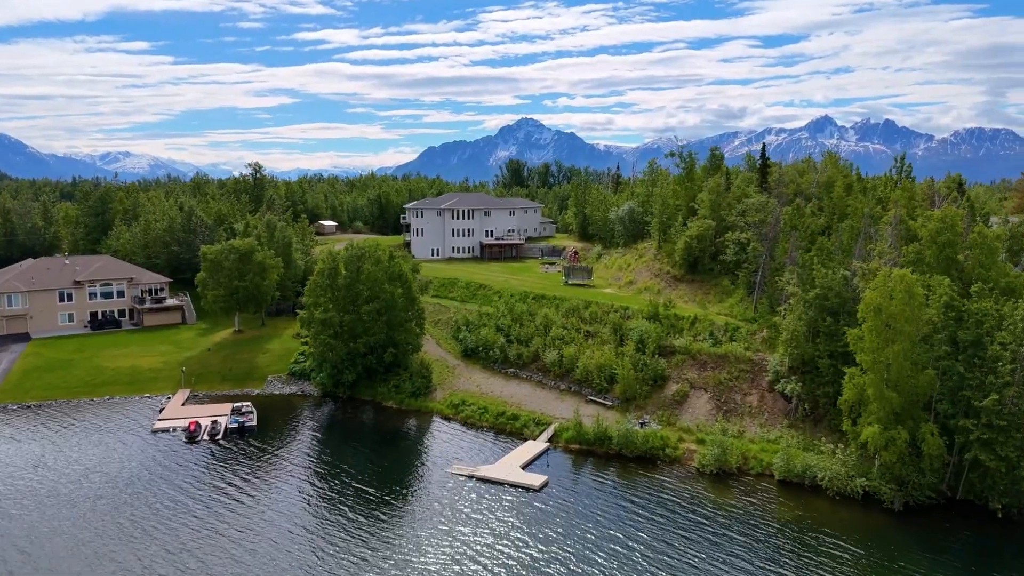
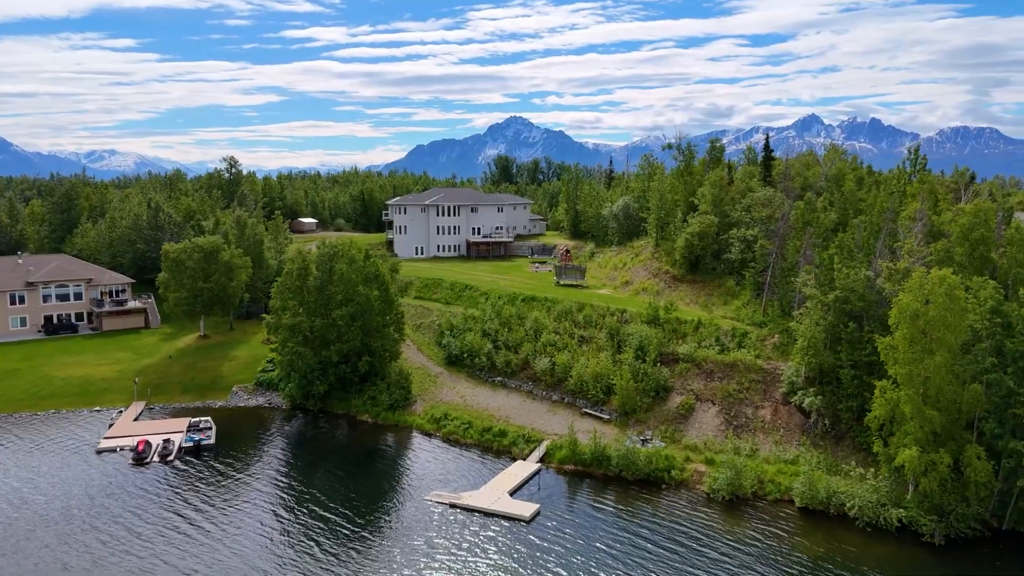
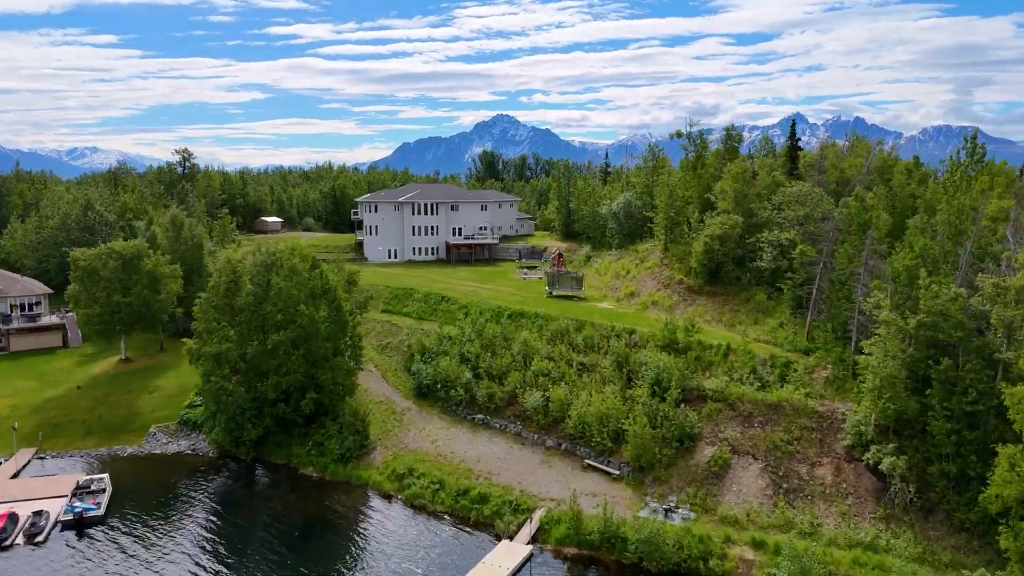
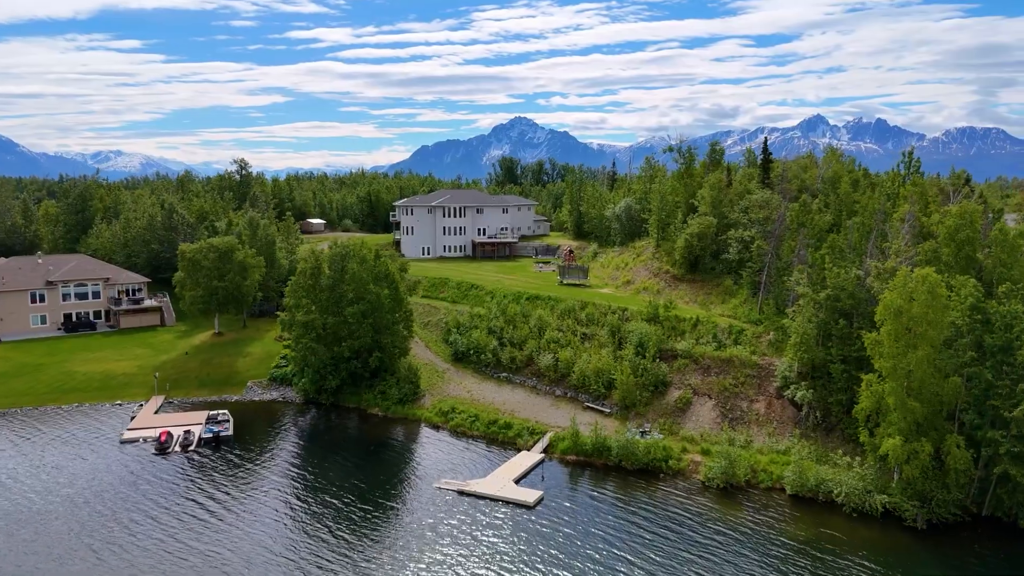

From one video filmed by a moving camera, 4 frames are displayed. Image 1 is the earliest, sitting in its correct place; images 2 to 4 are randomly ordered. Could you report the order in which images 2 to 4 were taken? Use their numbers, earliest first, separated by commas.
4, 2, 3
